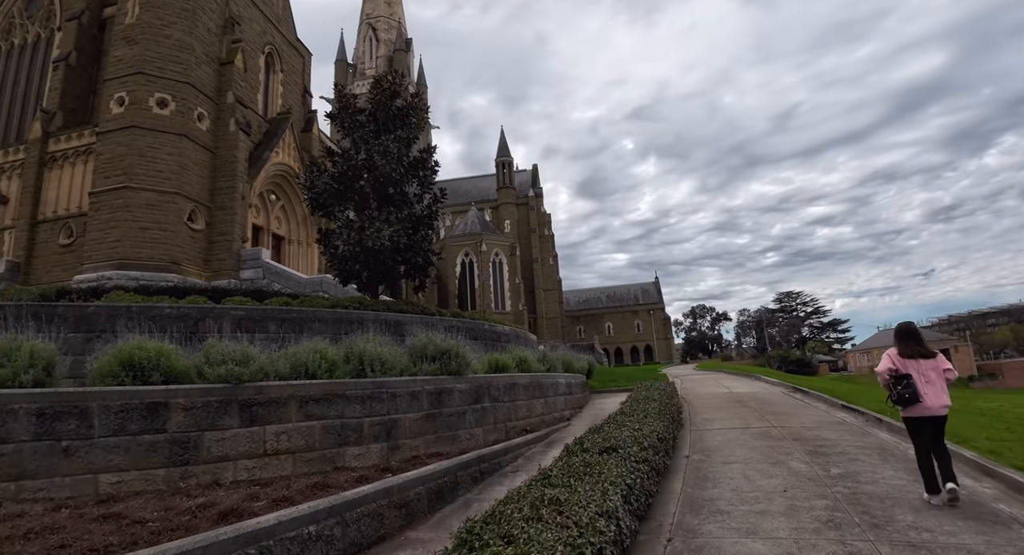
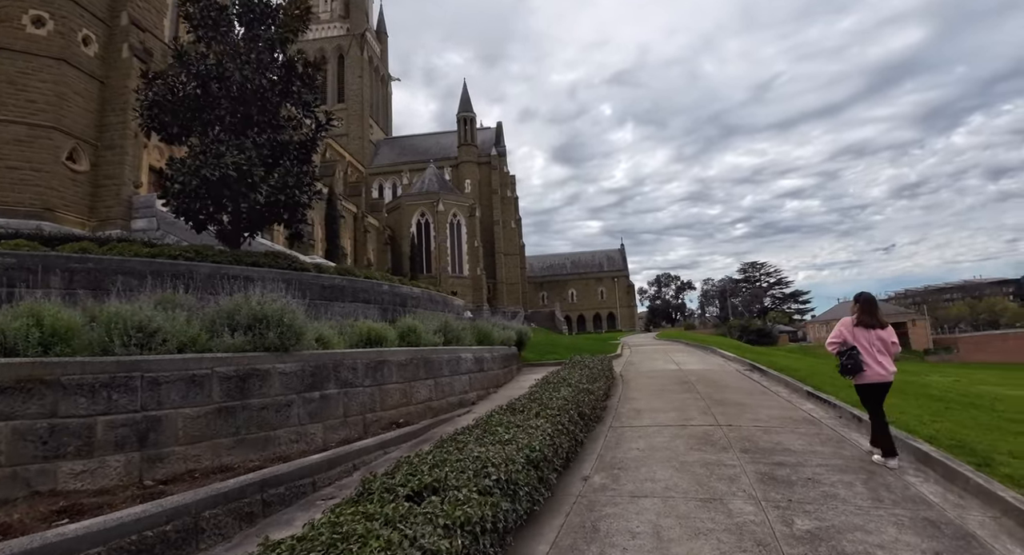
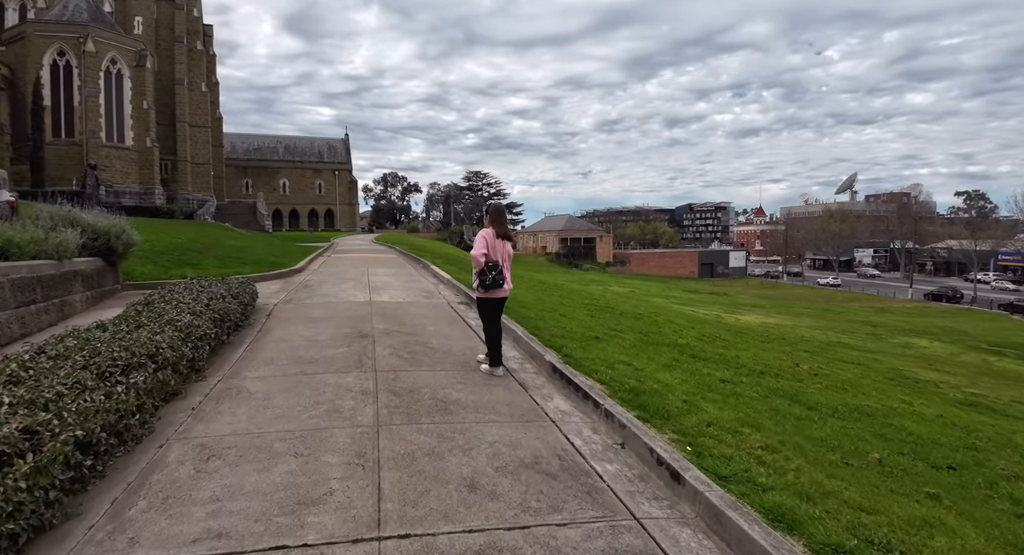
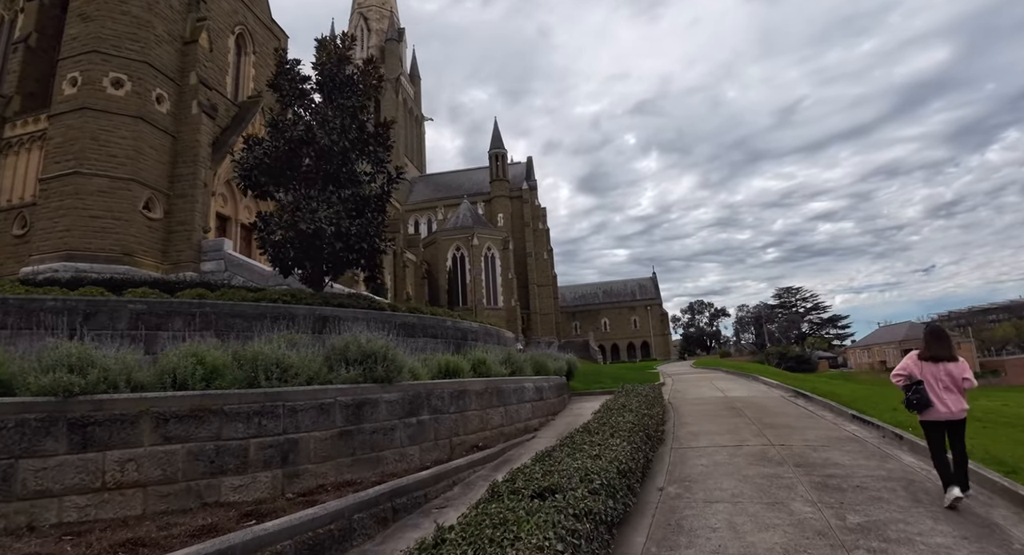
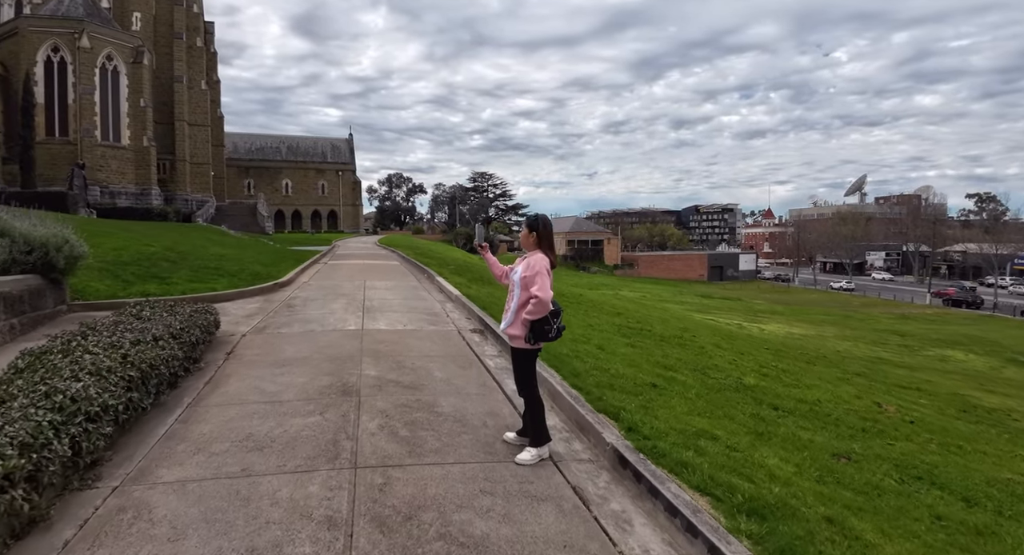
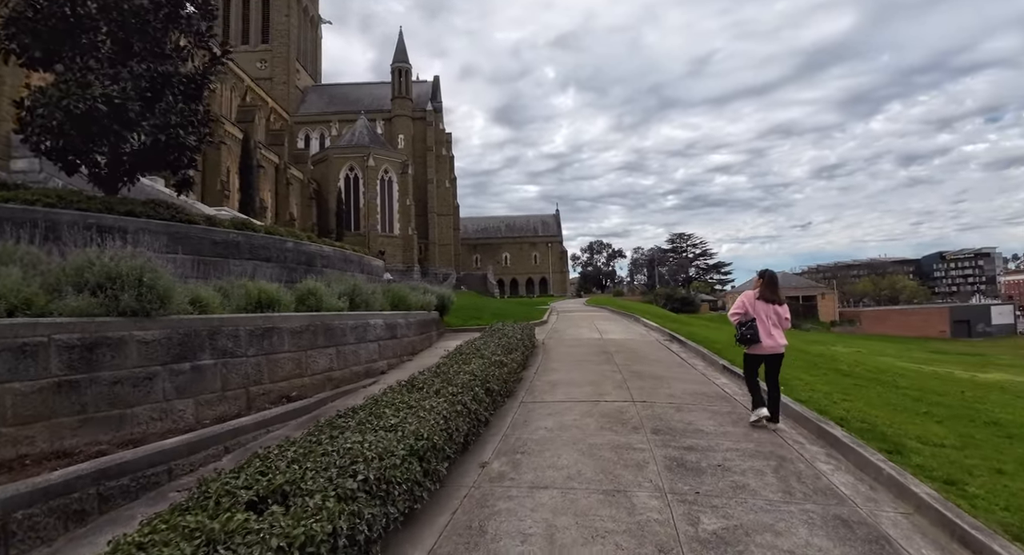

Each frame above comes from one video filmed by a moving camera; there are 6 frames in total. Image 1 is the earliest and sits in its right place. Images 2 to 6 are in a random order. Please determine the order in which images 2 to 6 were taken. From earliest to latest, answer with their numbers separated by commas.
4, 2, 6, 3, 5
